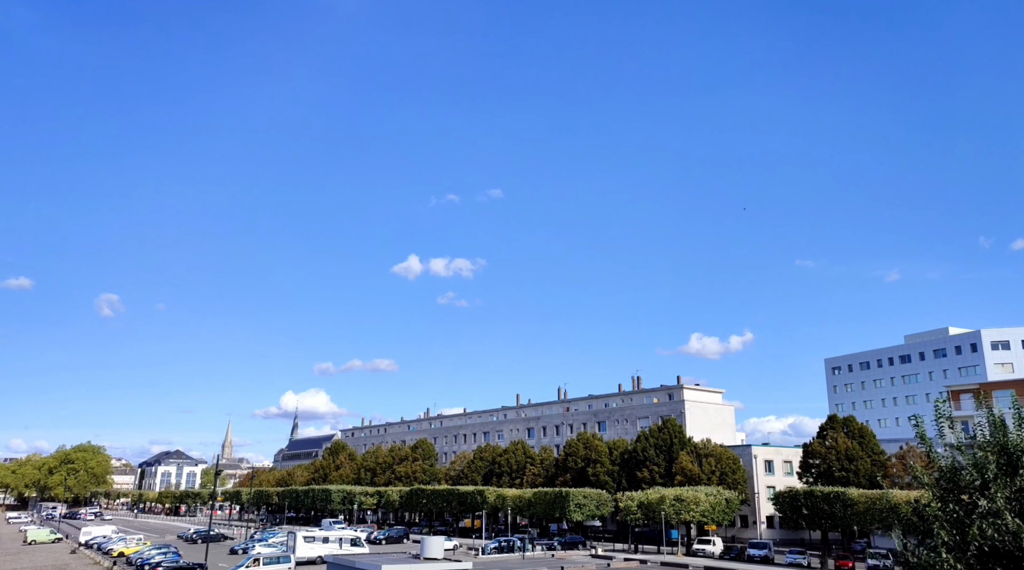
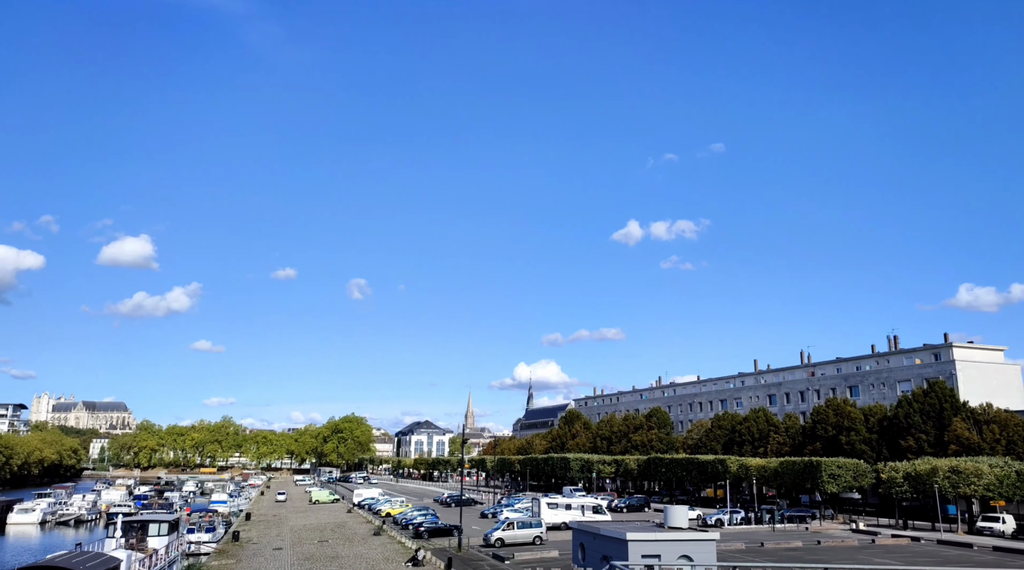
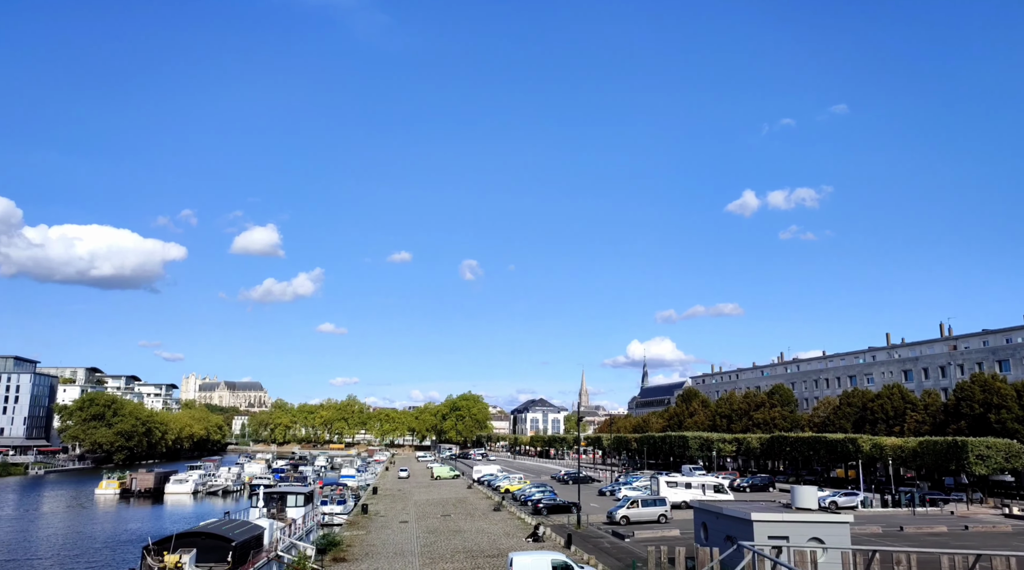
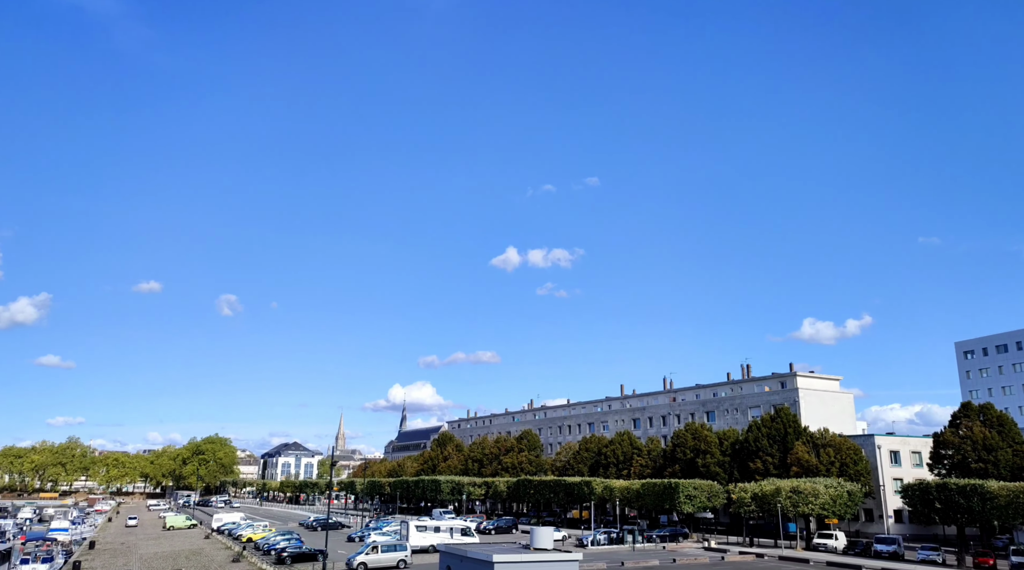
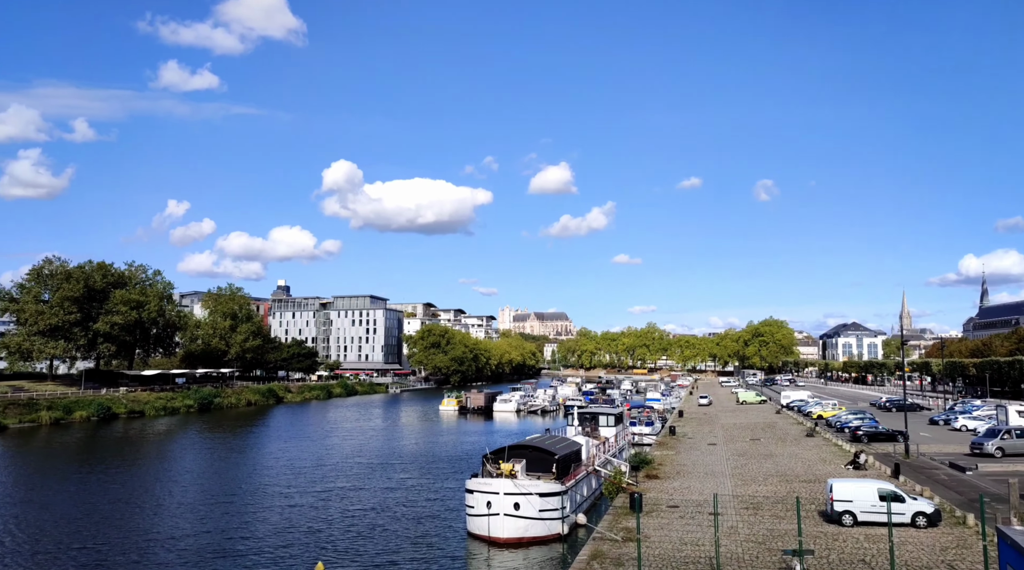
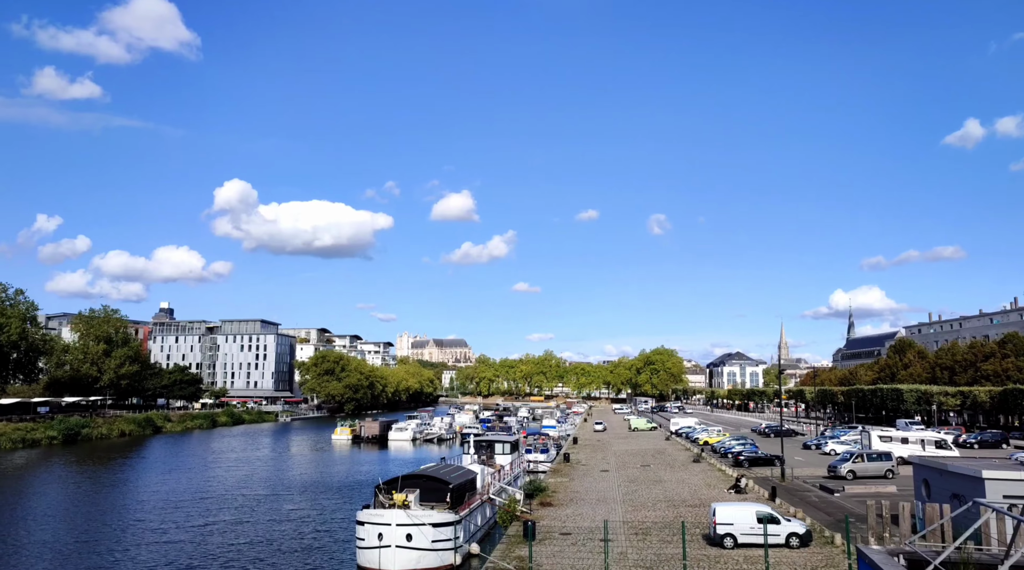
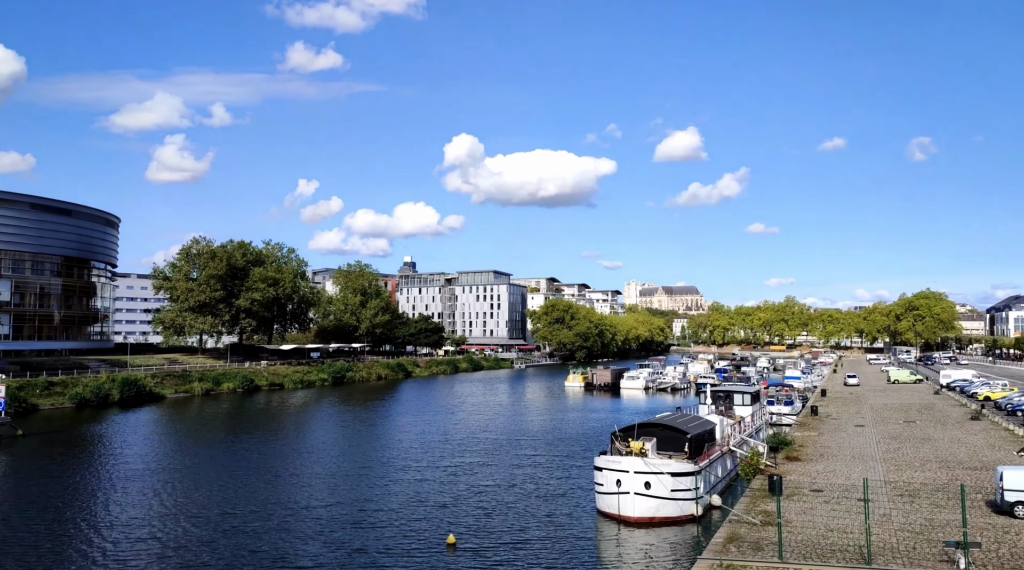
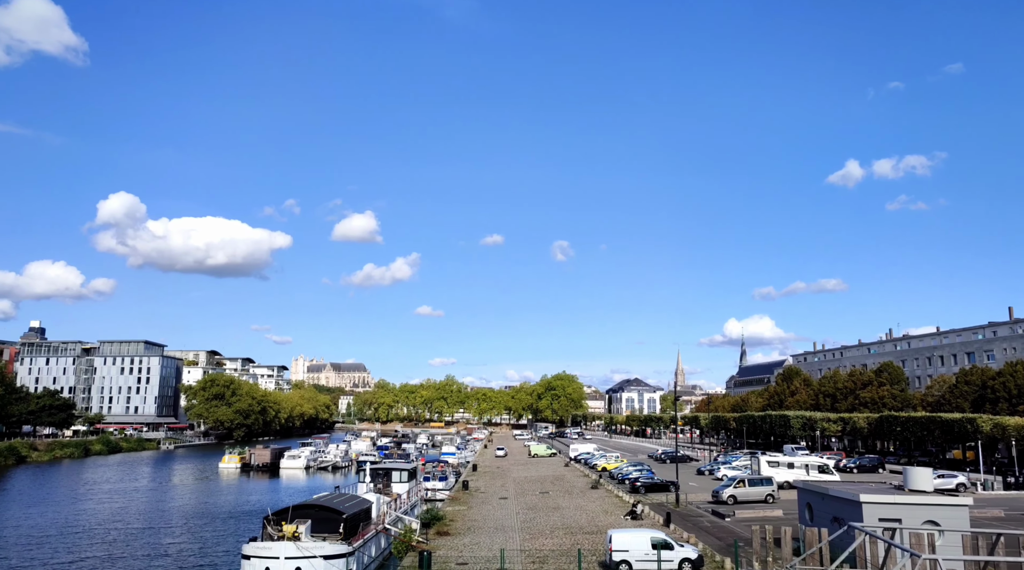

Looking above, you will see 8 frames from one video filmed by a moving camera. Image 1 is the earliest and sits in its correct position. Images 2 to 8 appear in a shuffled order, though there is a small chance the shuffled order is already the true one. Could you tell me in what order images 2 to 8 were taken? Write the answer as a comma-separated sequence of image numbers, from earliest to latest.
4, 2, 3, 8, 6, 5, 7
